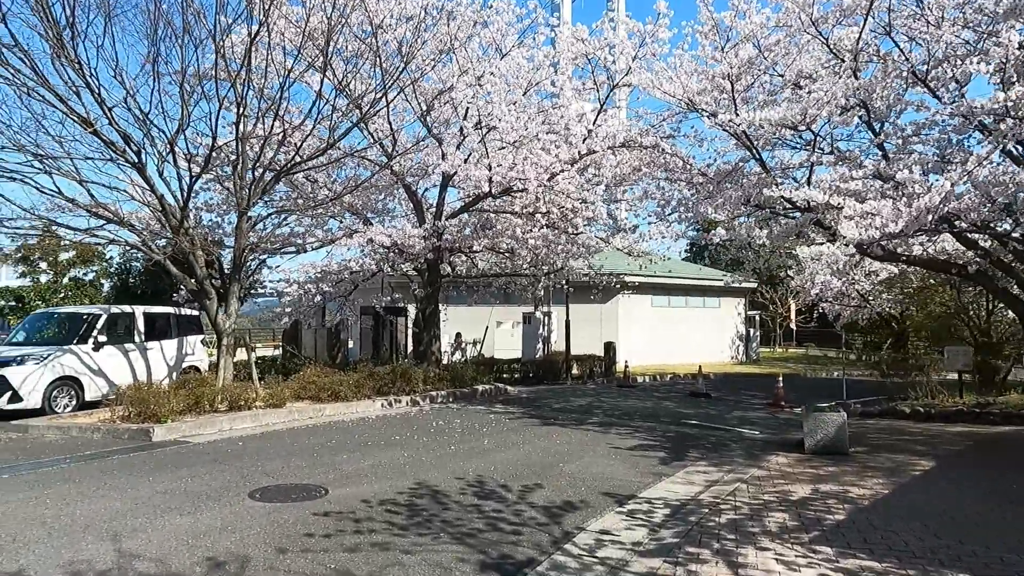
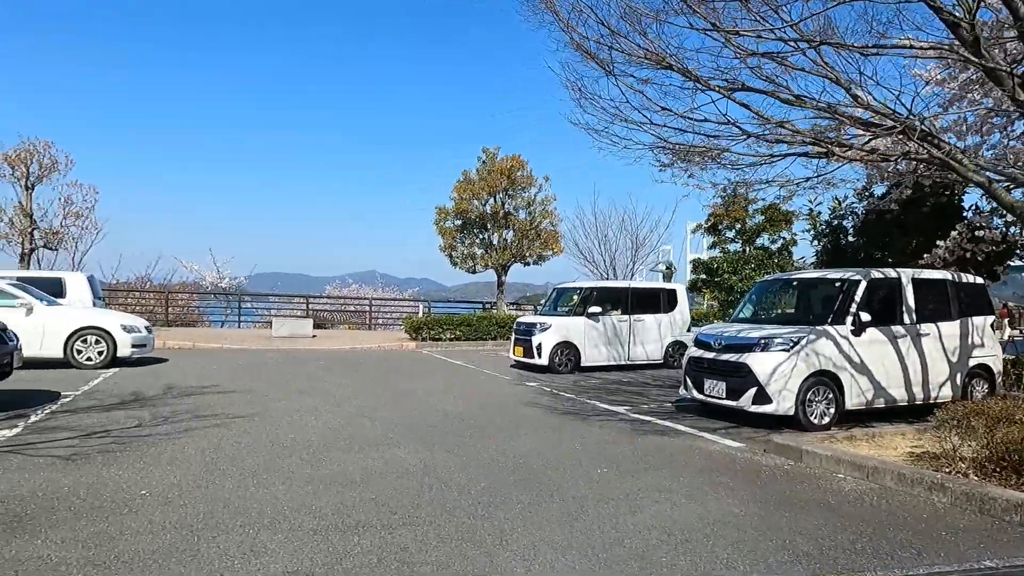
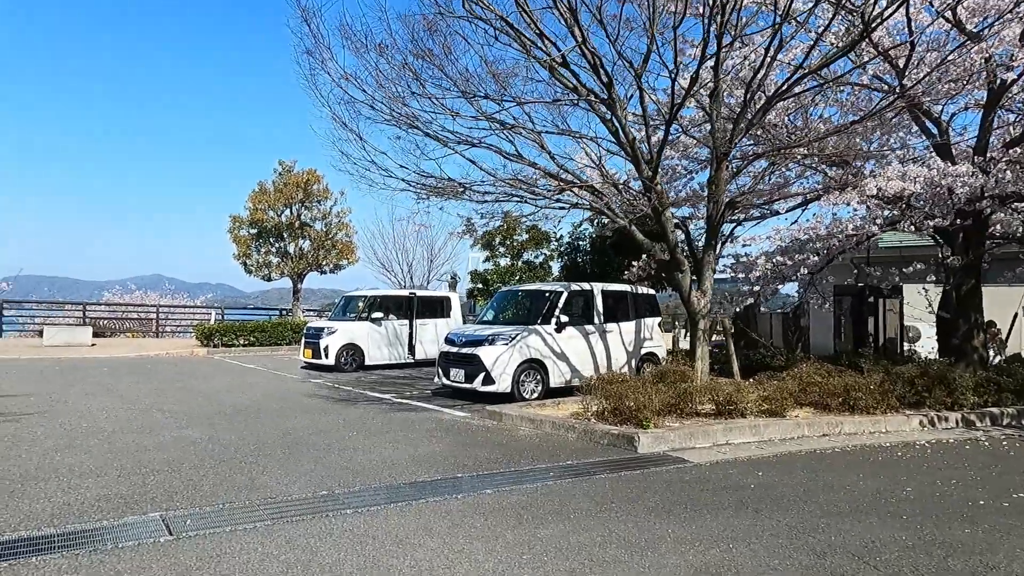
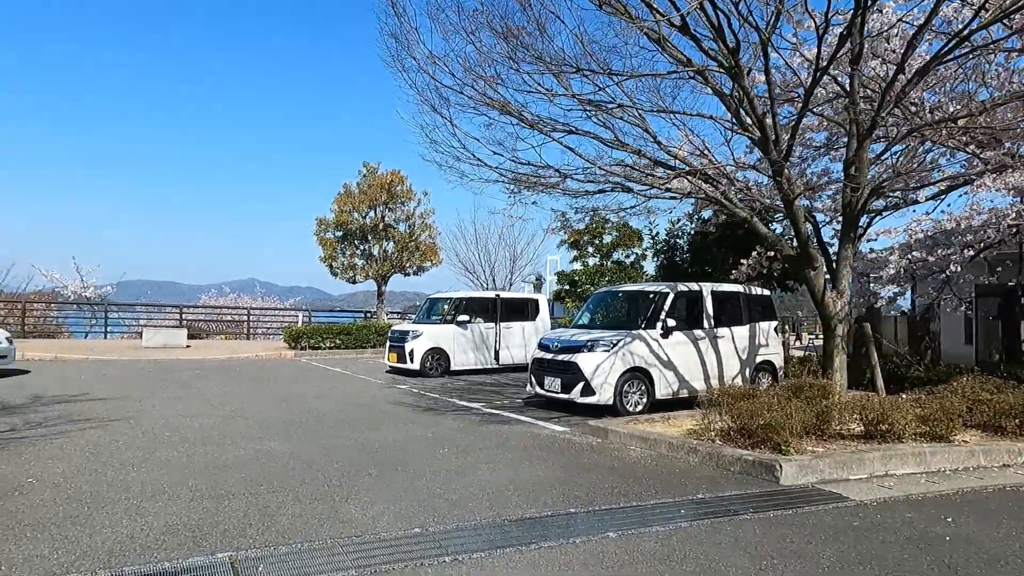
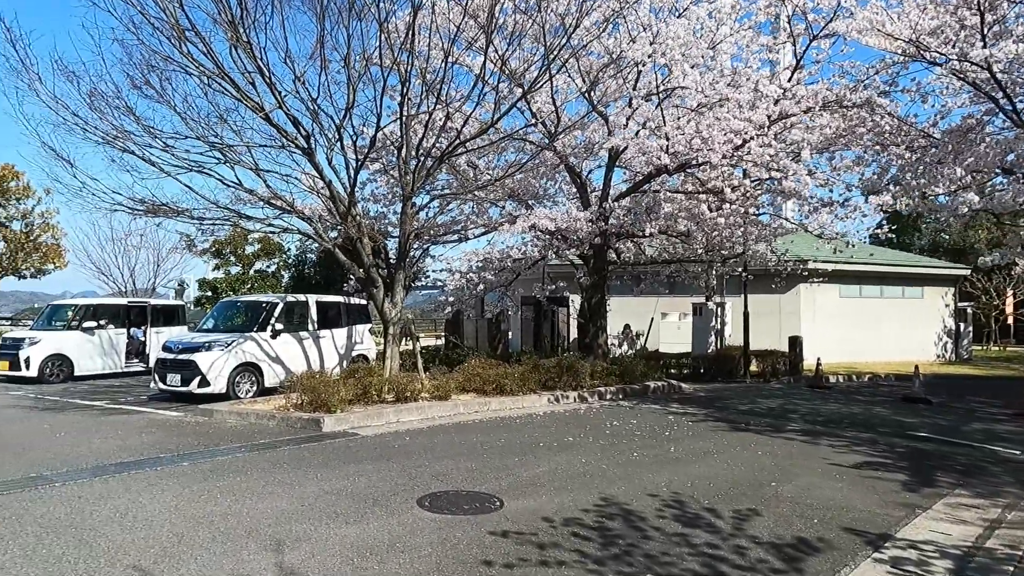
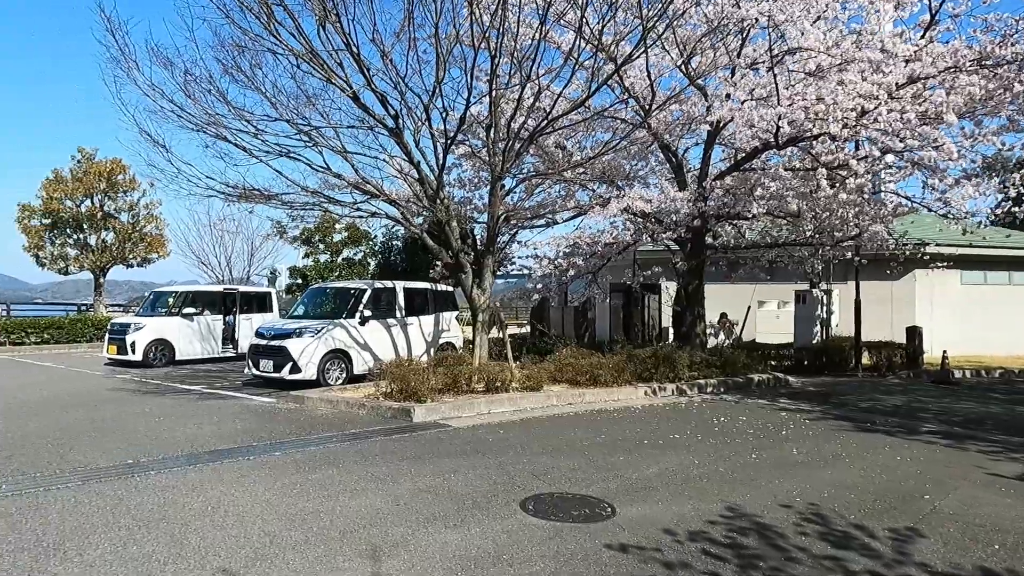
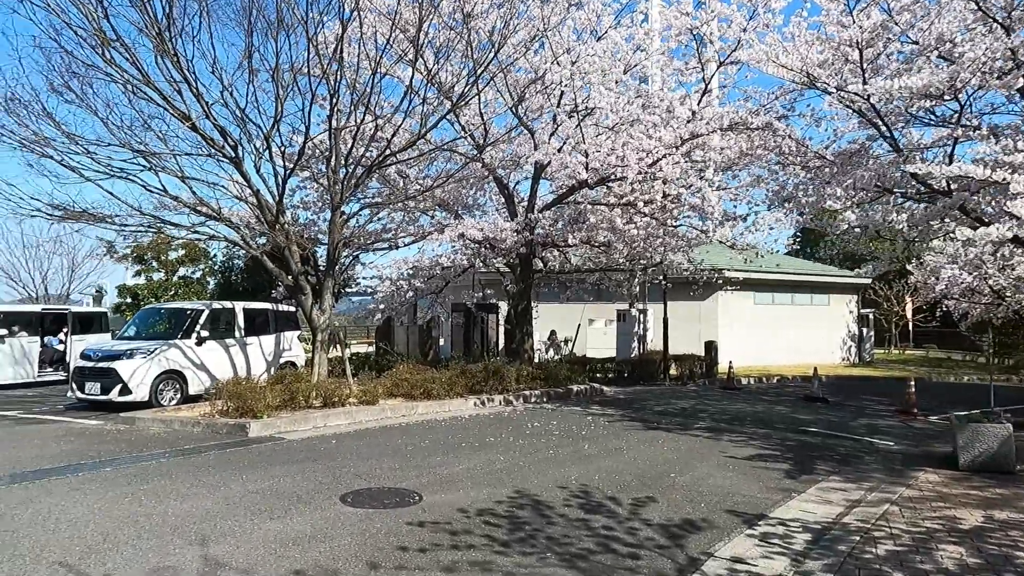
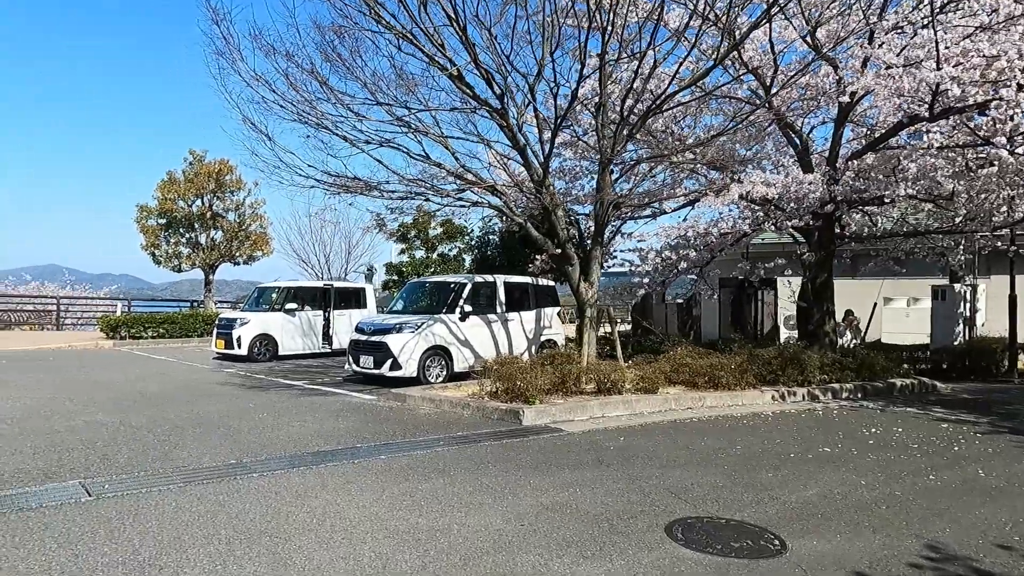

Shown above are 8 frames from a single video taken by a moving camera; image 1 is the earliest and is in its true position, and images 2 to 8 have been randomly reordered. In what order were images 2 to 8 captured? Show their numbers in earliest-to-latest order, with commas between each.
7, 5, 6, 8, 3, 4, 2
